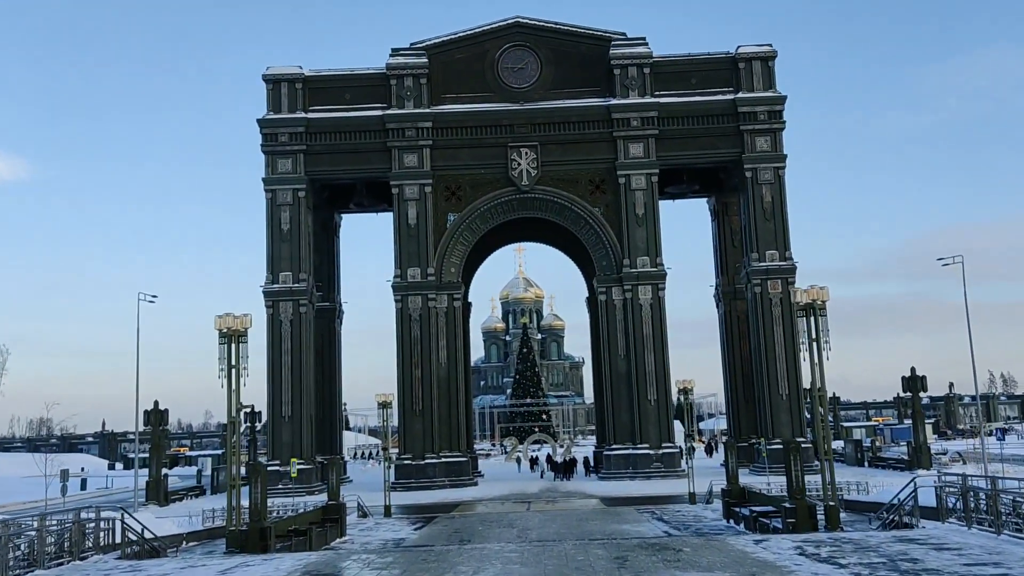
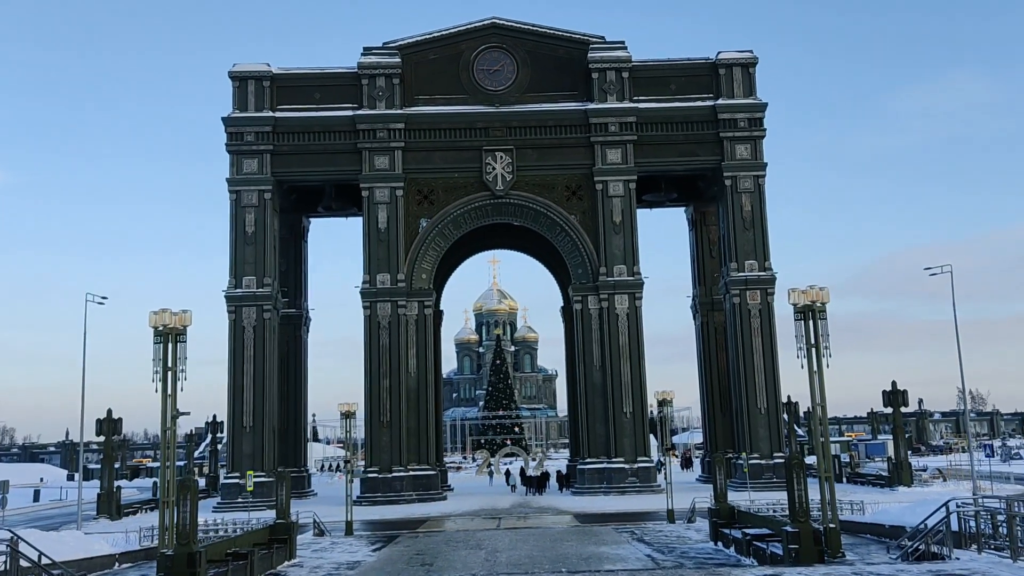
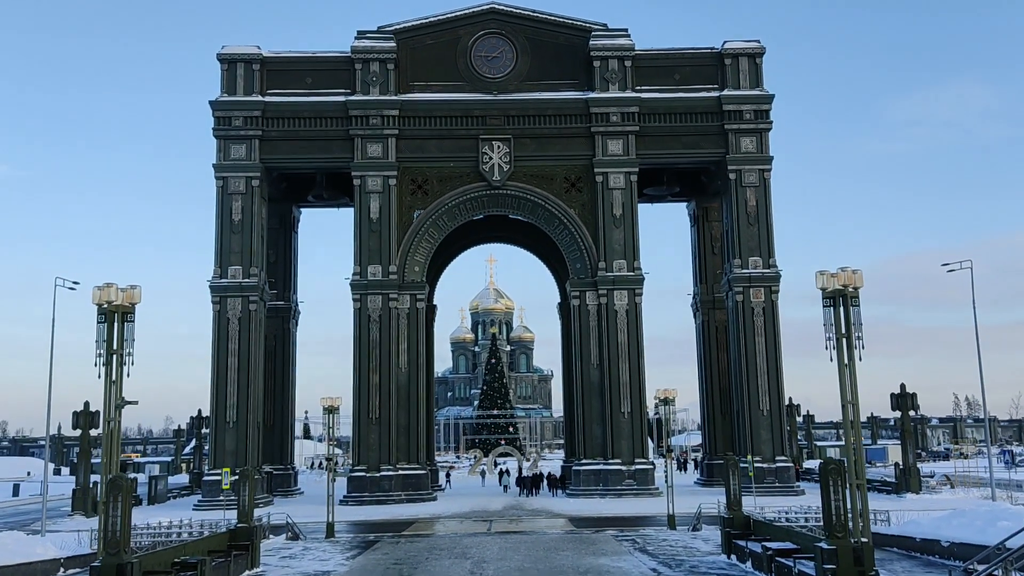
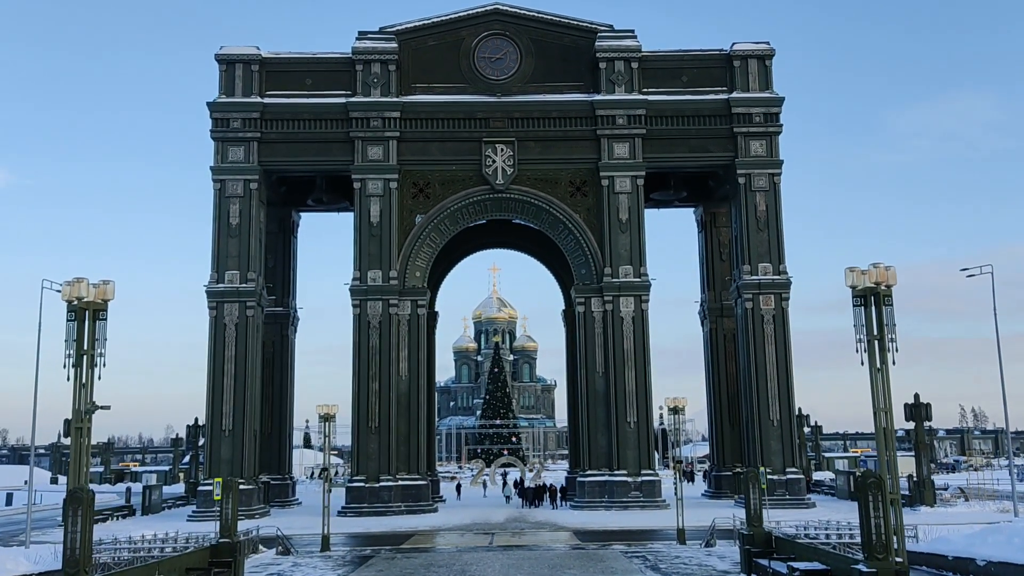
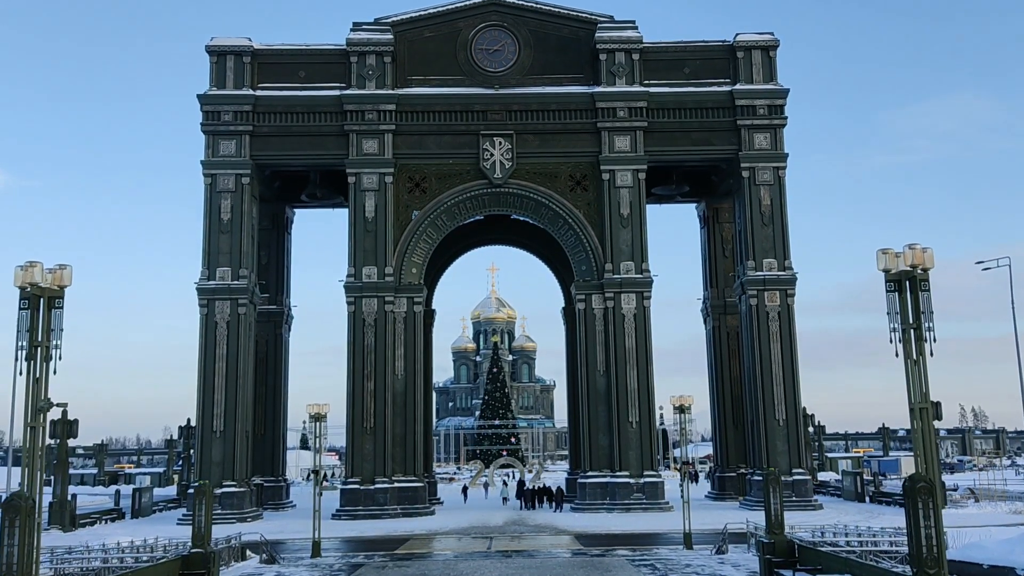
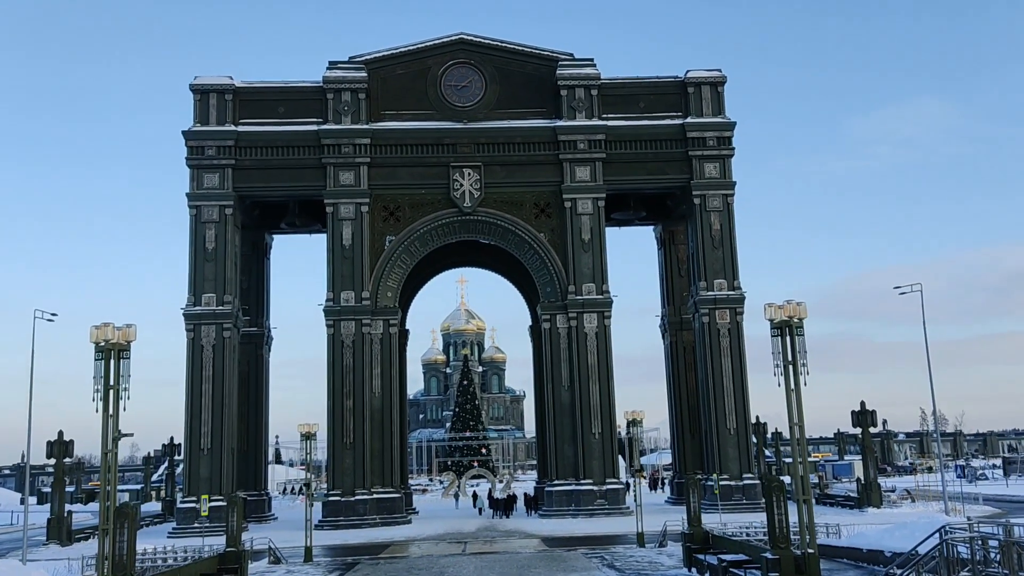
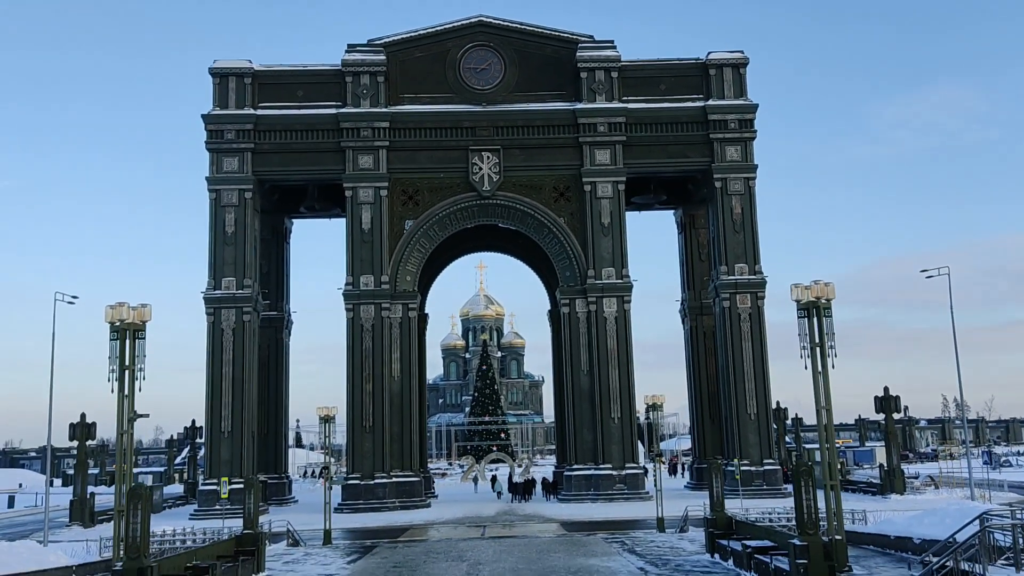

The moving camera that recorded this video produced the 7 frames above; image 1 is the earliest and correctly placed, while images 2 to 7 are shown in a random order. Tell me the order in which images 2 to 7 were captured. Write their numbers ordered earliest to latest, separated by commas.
2, 6, 7, 3, 4, 5
